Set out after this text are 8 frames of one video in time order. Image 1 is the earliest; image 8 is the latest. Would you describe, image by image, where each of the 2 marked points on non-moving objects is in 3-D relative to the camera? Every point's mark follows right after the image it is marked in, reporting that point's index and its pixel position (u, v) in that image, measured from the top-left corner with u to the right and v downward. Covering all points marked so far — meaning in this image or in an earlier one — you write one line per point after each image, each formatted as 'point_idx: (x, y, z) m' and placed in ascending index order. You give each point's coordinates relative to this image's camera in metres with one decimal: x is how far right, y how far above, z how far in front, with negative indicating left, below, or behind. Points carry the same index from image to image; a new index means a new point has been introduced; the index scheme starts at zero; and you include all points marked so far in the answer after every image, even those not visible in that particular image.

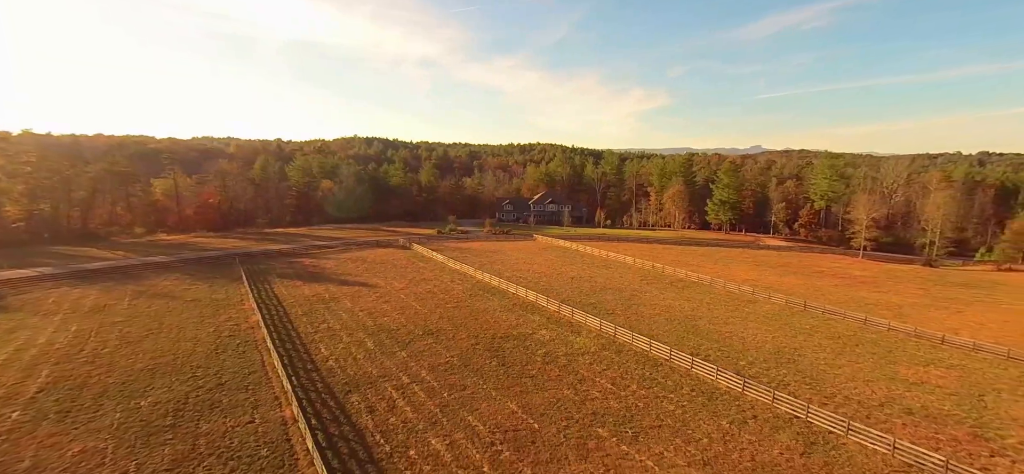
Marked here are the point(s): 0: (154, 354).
0: (-15.2, -4.8, +19.7) m
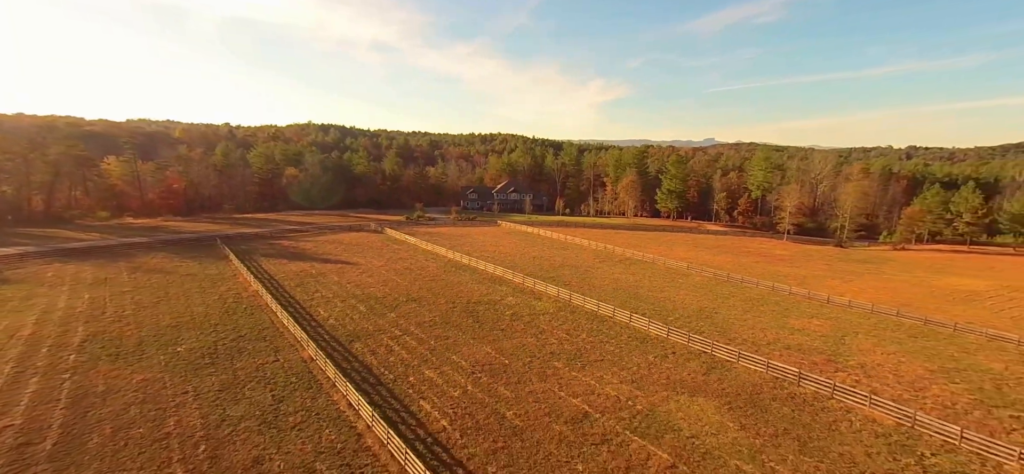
0: (-16.5, -3.6, +22.5) m
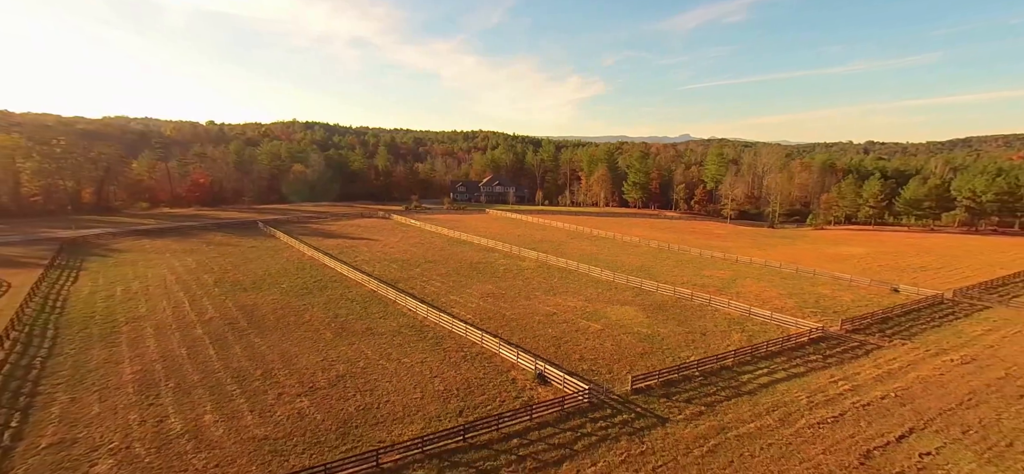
0: (-16.9, -2.0, +31.5) m
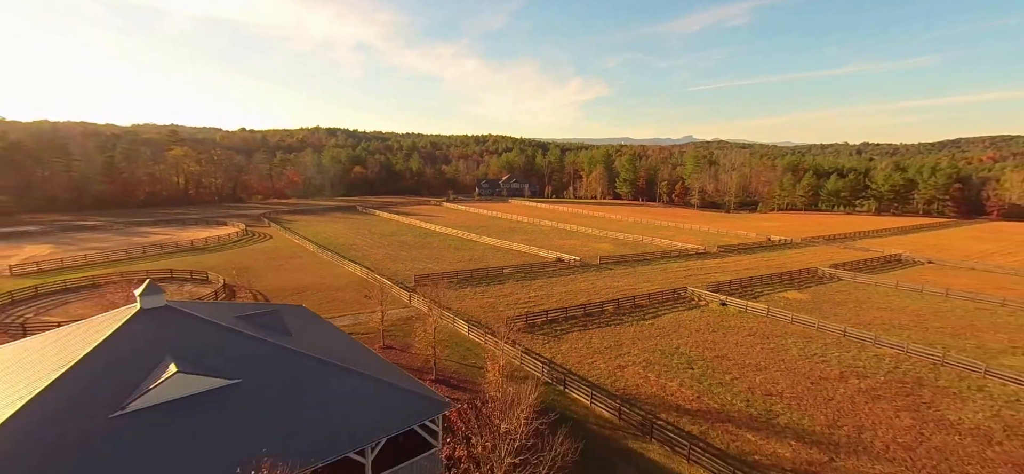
0: (-14.0, +1.1, +52.6) m
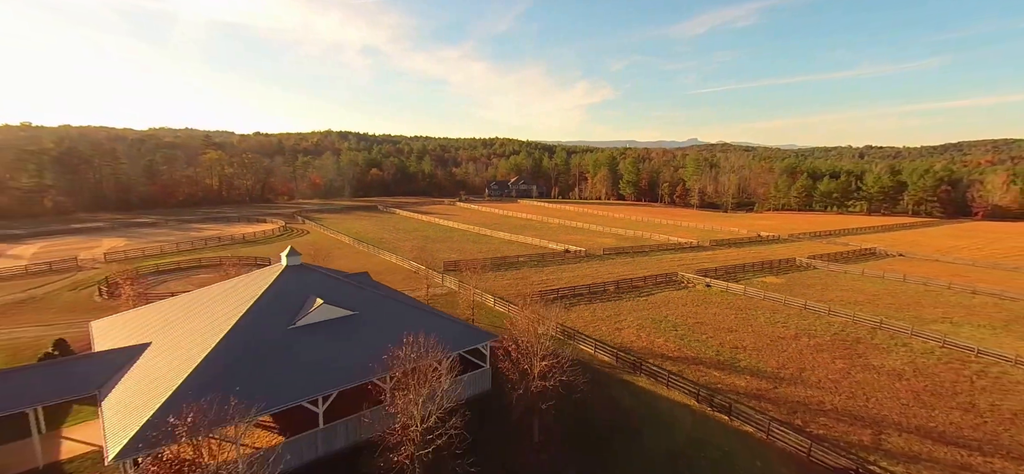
0: (-12.6, +1.6, +57.6) m
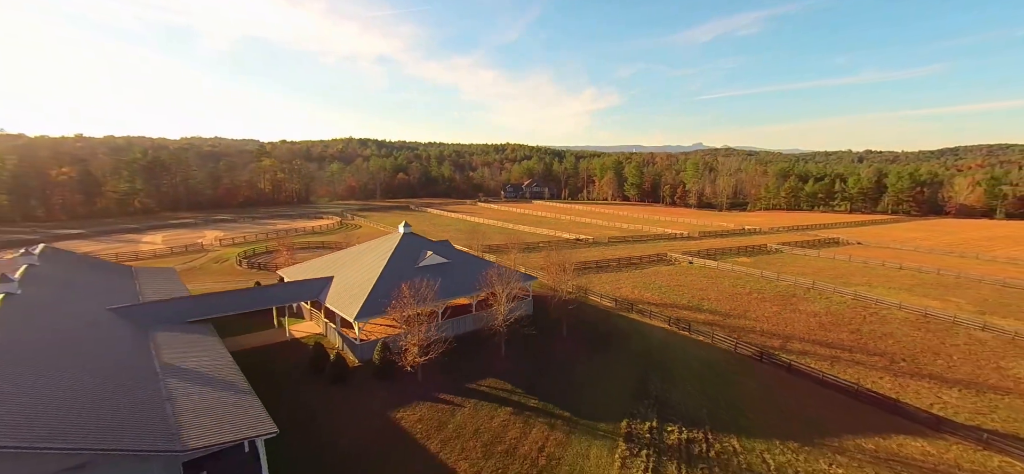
0: (-10.0, +2.3, +66.8) m
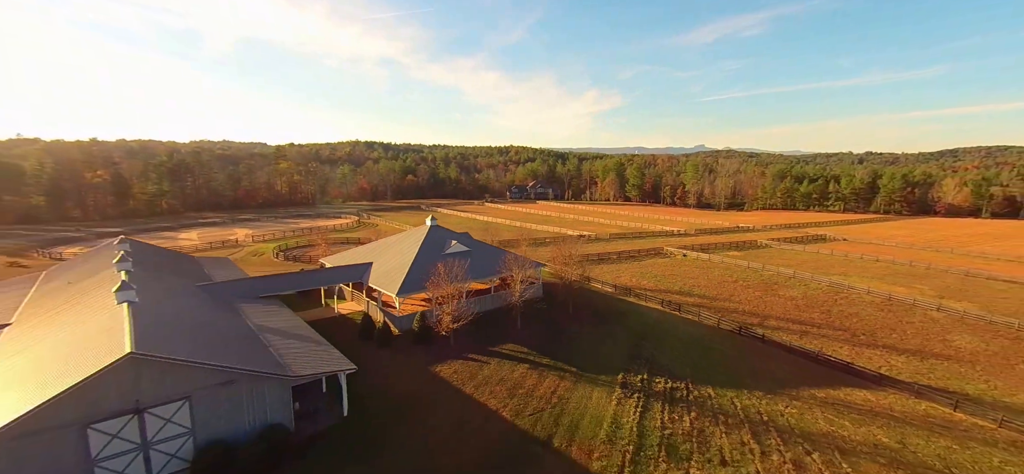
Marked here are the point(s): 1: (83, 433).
0: (-9.0, +2.6, +70.5) m
1: (-9.6, -4.4, +10.2) m
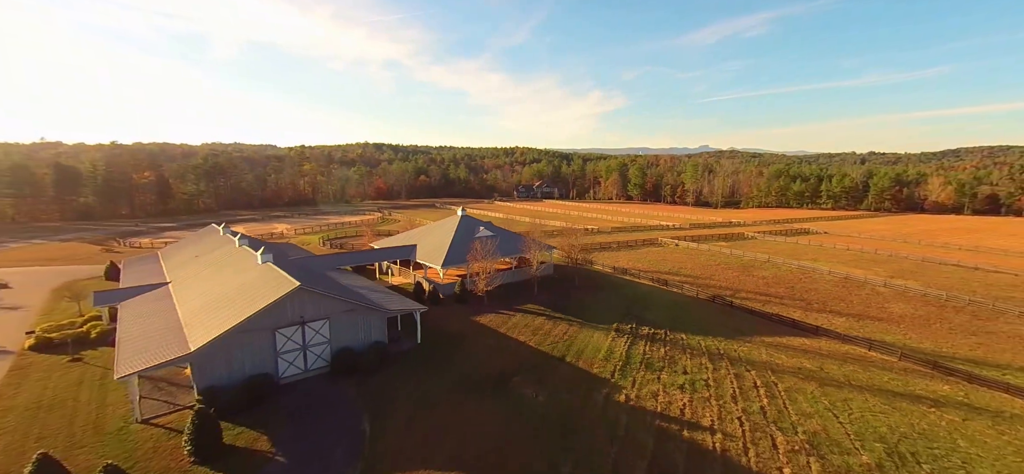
0: (-7.5, +3.4, +76.6) m
1: (-8.5, -3.5, +16.3) m
